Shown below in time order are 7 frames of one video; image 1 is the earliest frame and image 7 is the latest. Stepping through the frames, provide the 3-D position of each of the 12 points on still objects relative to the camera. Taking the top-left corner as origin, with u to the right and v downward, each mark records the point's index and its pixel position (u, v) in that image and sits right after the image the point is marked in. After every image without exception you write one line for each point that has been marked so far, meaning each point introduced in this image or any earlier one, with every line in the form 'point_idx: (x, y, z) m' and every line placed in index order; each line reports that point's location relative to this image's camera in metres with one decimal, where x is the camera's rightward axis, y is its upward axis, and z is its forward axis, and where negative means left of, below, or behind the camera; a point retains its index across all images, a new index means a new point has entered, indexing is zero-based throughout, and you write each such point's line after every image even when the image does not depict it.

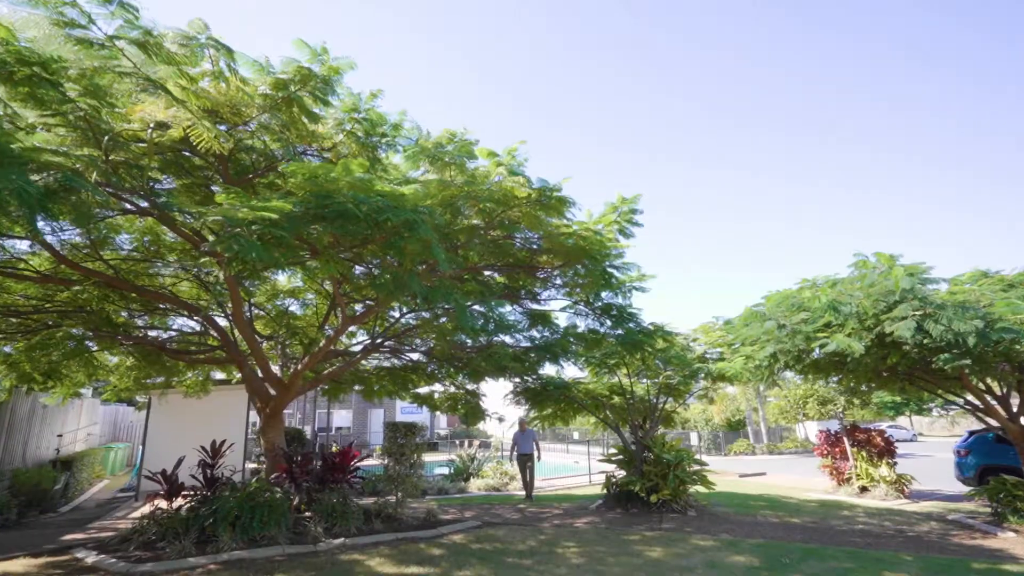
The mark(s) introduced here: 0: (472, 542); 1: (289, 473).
0: (-0.6, -3.5, +8.2) m
1: (-3.3, -2.7, +8.8) m
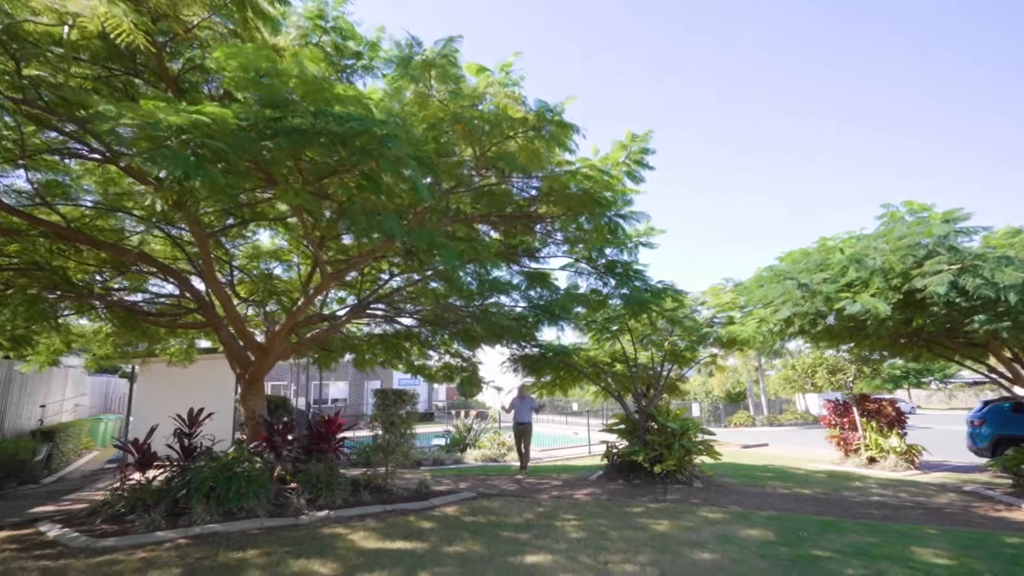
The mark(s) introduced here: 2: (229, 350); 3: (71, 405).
0: (-0.6, -2.9, +7.6) m
1: (-3.3, -2.1, +8.2) m
2: (-4.1, -0.9, +8.7) m
3: (-13.7, -3.7, +18.7) m
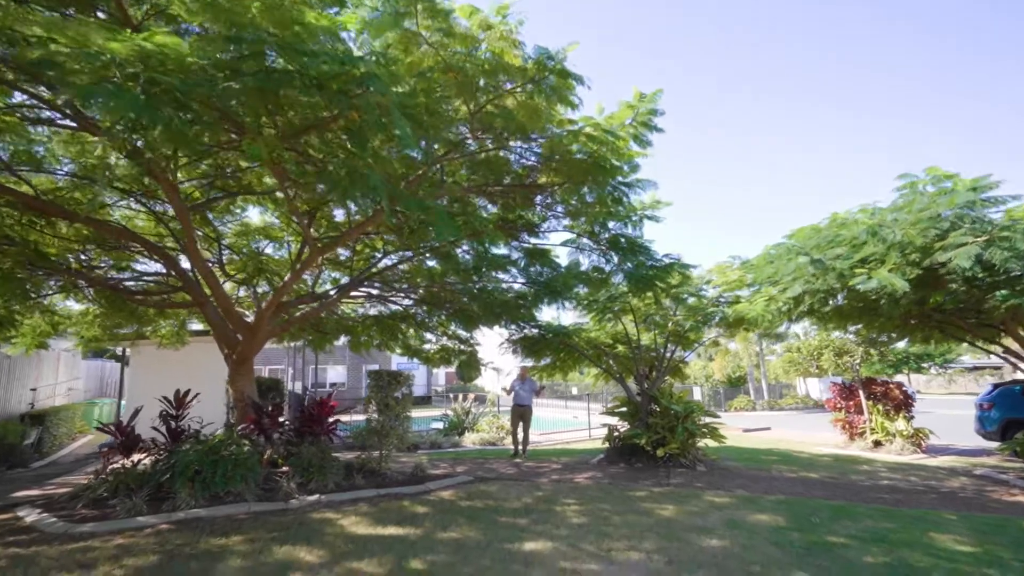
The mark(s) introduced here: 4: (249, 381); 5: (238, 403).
0: (-0.6, -2.6, +7.3) m
1: (-3.3, -1.8, +7.9) m
2: (-4.1, -0.6, +8.3) m
3: (-13.8, -3.1, +18.4) m
4: (-3.7, -1.3, +8.4) m
5: (-3.8, -1.6, +8.3) m
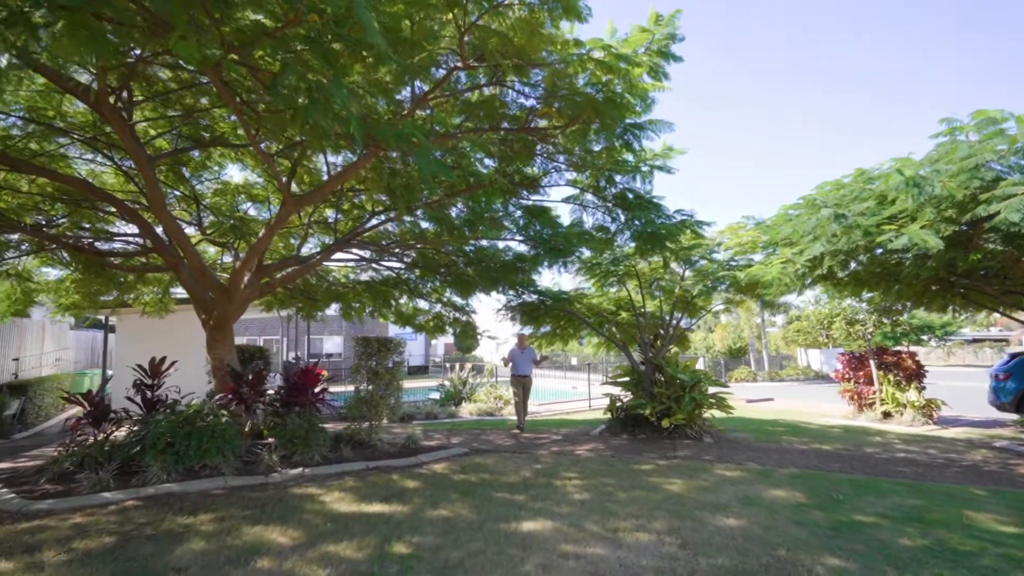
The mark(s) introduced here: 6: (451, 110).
0: (-0.7, -2.1, +6.9) m
1: (-3.4, -1.3, +7.4) m
2: (-4.2, -0.1, +7.7) m
3: (-13.8, -2.1, +17.9) m
4: (-3.7, -0.8, +7.8) m
5: (-3.8, -1.1, +7.8) m
6: (-0.7, +2.1, +6.9) m
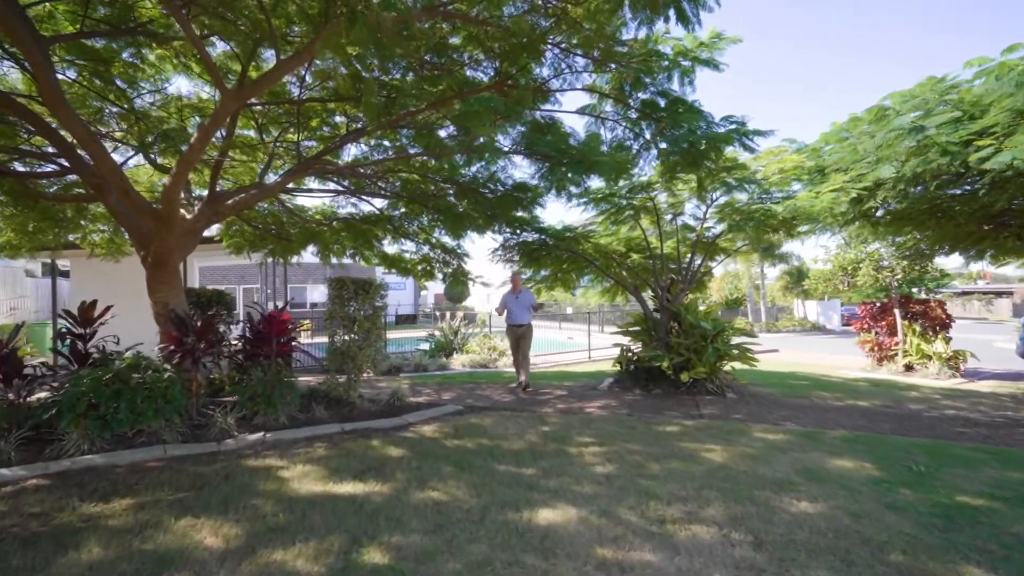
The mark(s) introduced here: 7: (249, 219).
0: (-0.6, -1.4, +5.7) m
1: (-3.3, -0.6, +6.1) m
2: (-4.1, +0.7, +6.4) m
3: (-14.0, -0.5, +16.5) m
4: (-3.7, 0.0, +6.5) m
5: (-3.8, -0.3, +6.5) m
6: (-0.6, +2.7, +5.4) m
7: (-4.3, +1.1, +9.8) m
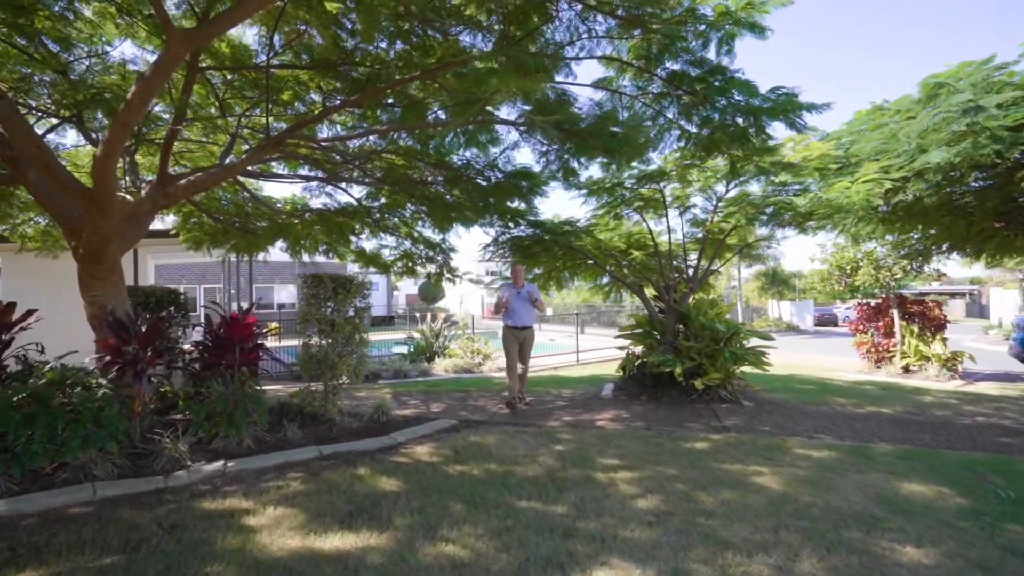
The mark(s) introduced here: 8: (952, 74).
0: (-0.5, -1.4, +4.8) m
1: (-3.2, -0.5, +5.1) m
2: (-4.1, +0.7, +5.3) m
3: (-14.4, -0.5, +14.9) m
4: (-3.6, 0.0, +5.4) m
5: (-3.7, -0.3, +5.4) m
6: (-0.5, +2.8, +4.5) m
7: (-4.4, +1.1, +8.7) m
8: (+4.4, +2.2, +6.0) m
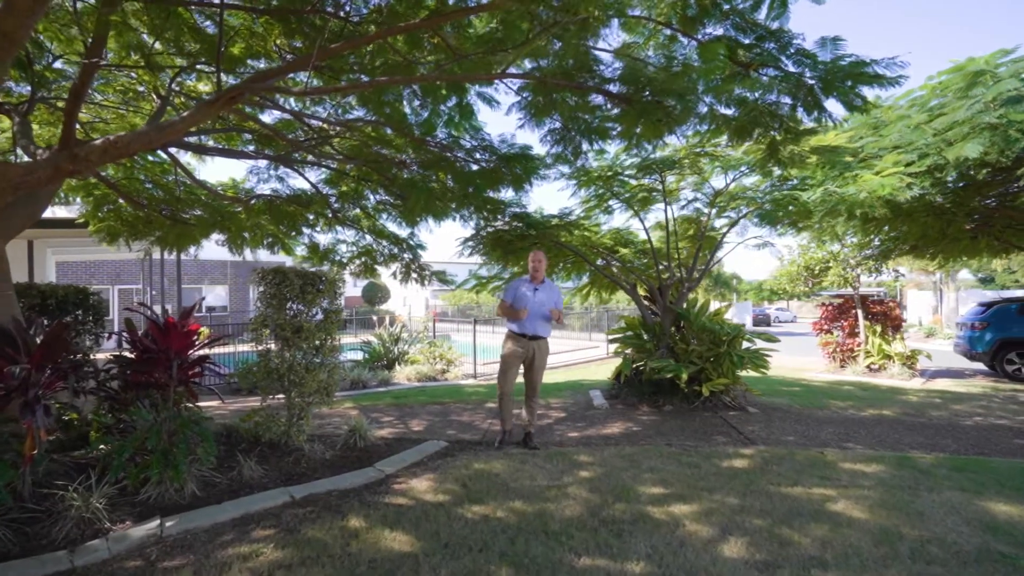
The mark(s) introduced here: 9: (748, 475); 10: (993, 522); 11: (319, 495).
0: (-0.3, -1.4, +3.8) m
1: (-3.1, -0.5, +3.8) m
2: (-3.9, +0.7, +3.9) m
3: (-15.3, -0.6, +12.3) m
4: (-3.5, 0.0, +4.1) m
5: (-3.6, -0.3, +4.1) m
6: (-0.3, +2.8, +3.5) m
7: (-4.6, +1.1, +7.2) m
8: (+4.3, +2.2, +5.6) m
9: (+1.7, -1.4, +4.5) m
10: (+2.9, -1.4, +3.6) m
11: (-1.3, -1.3, +4.0) m
